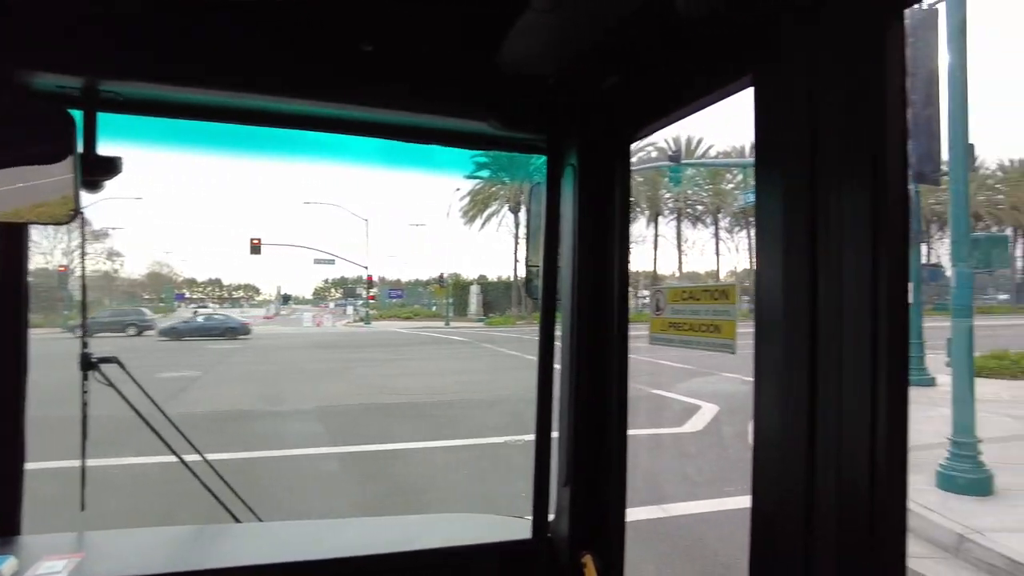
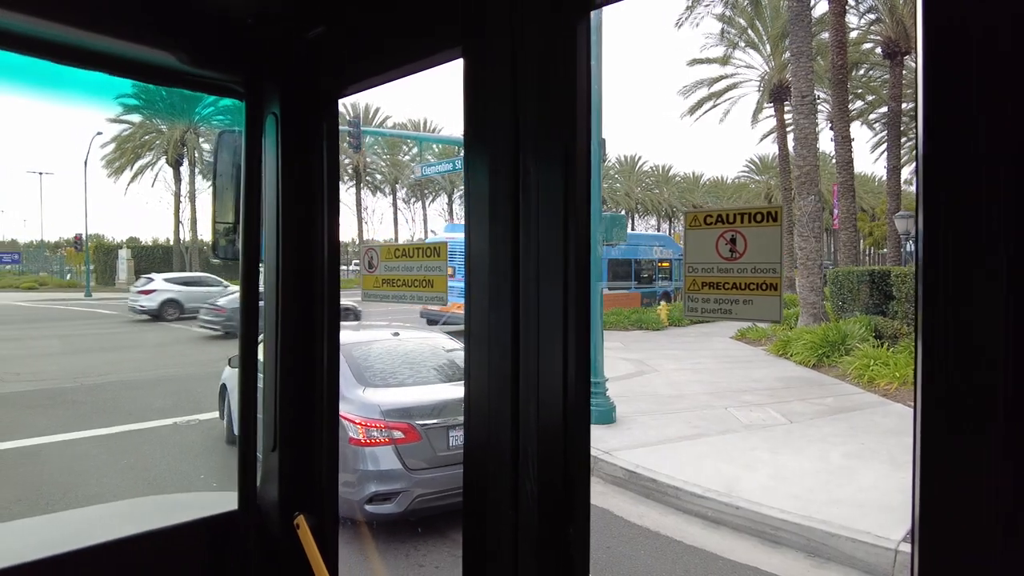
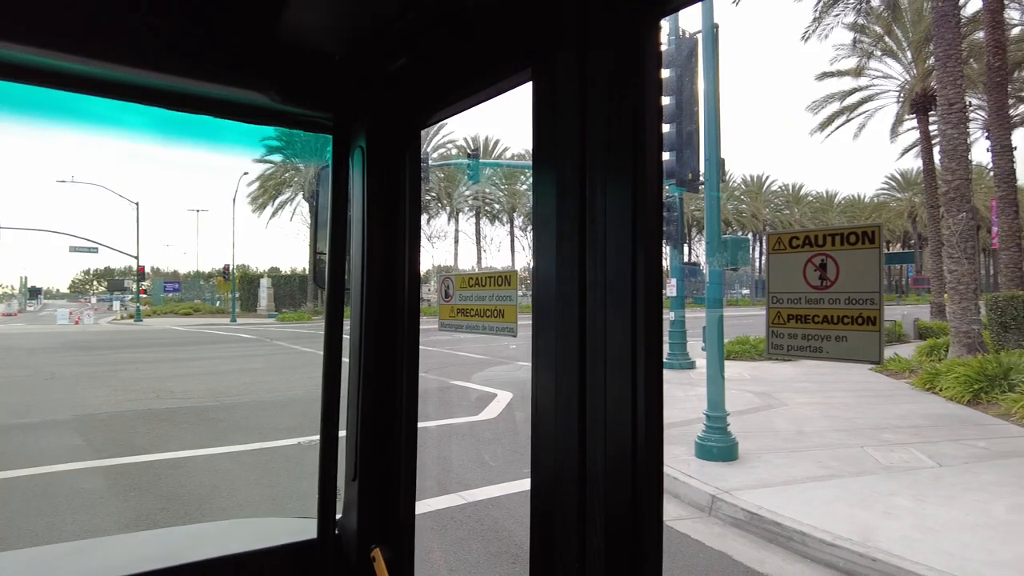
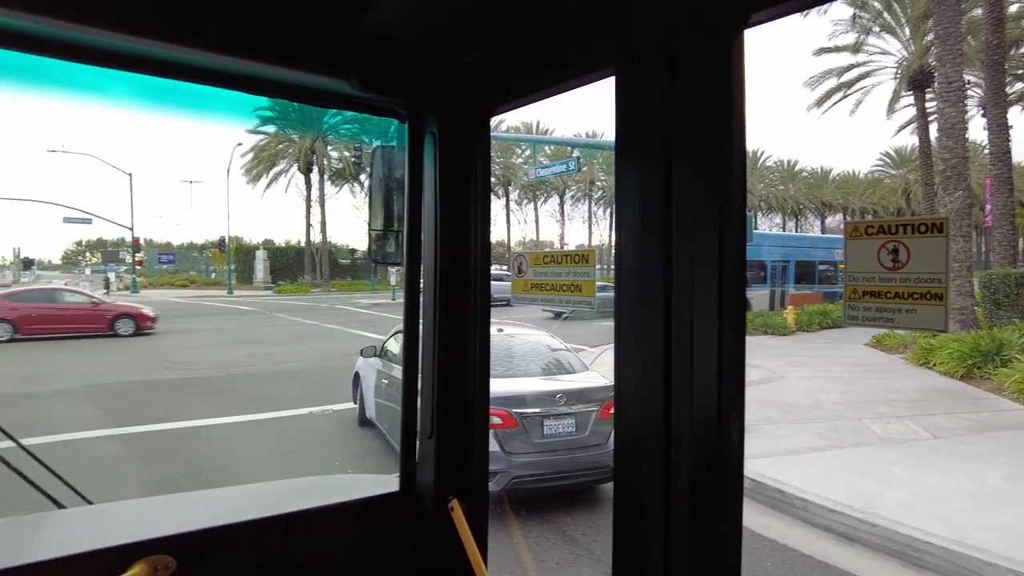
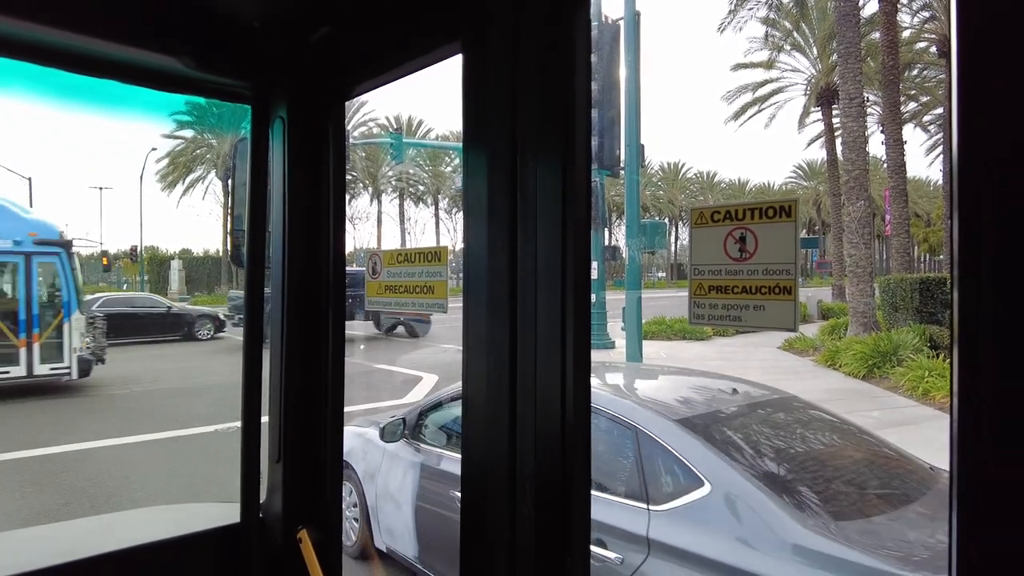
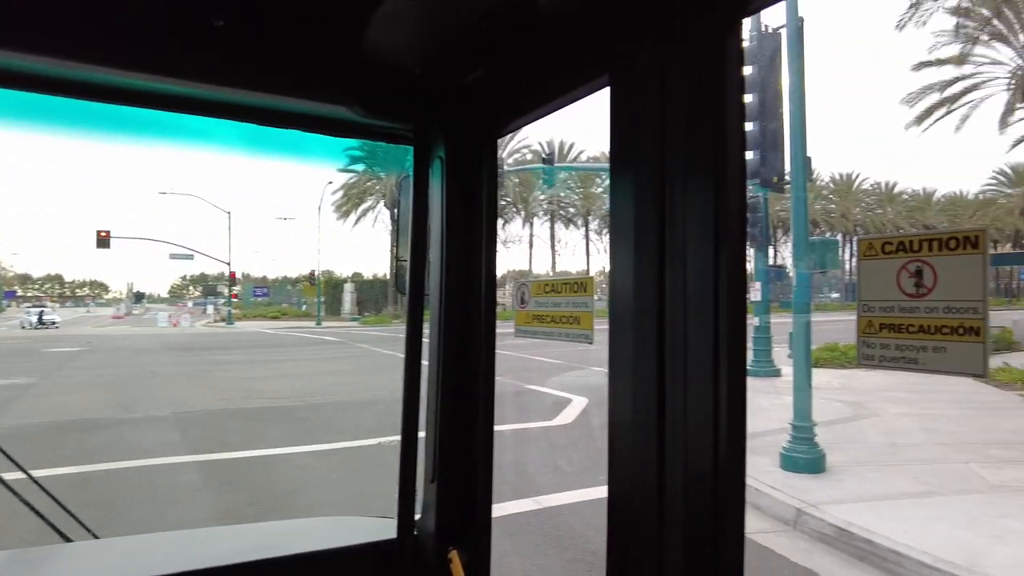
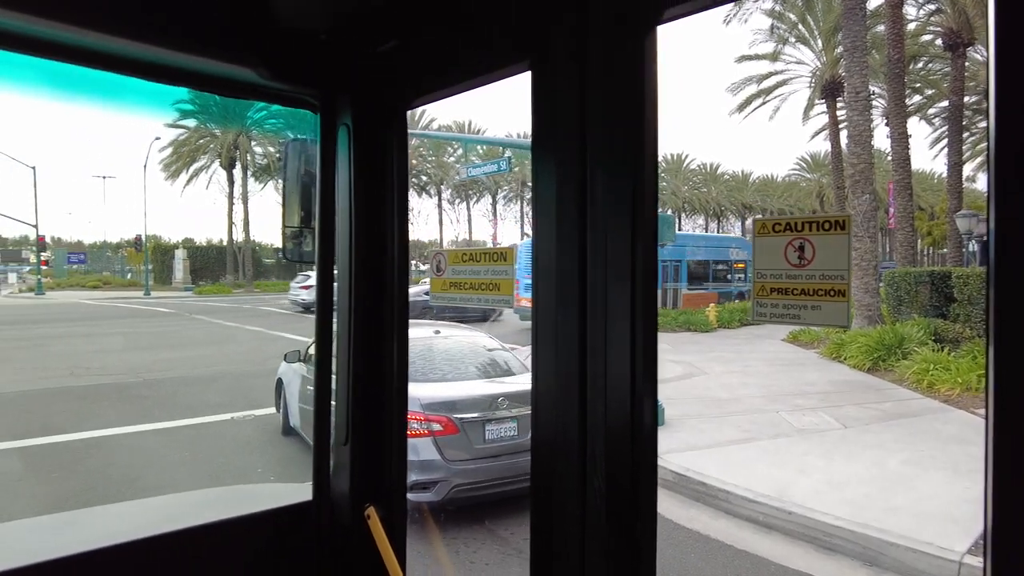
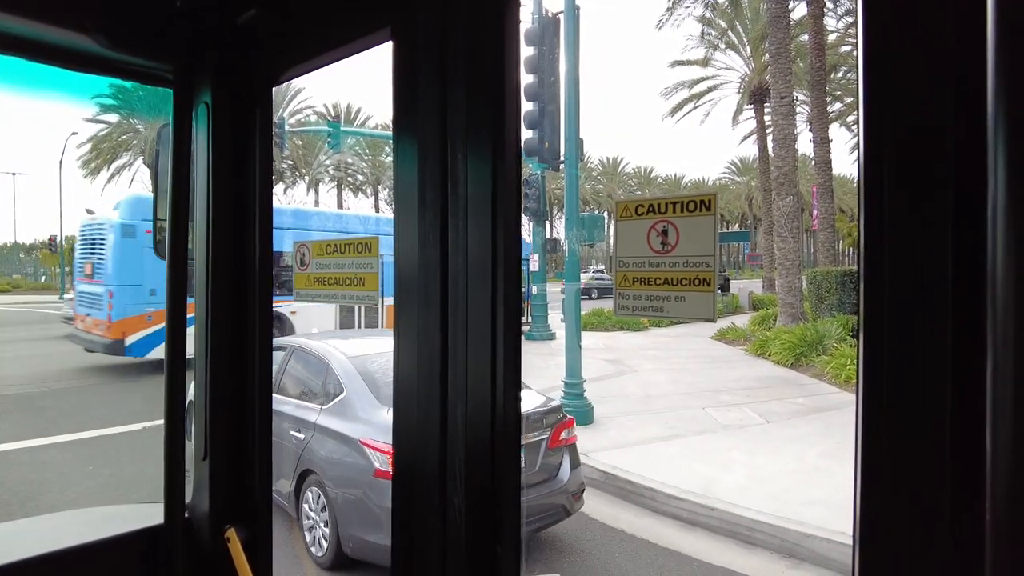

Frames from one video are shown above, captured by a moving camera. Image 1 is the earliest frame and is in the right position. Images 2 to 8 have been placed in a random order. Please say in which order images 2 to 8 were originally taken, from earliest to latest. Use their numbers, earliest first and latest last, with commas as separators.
6, 3, 5, 8, 2, 7, 4
